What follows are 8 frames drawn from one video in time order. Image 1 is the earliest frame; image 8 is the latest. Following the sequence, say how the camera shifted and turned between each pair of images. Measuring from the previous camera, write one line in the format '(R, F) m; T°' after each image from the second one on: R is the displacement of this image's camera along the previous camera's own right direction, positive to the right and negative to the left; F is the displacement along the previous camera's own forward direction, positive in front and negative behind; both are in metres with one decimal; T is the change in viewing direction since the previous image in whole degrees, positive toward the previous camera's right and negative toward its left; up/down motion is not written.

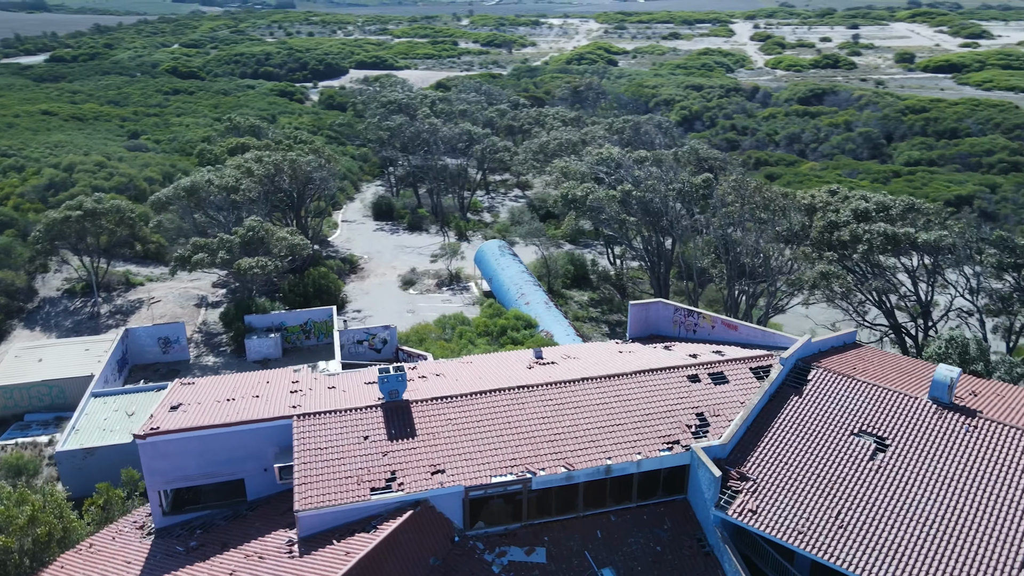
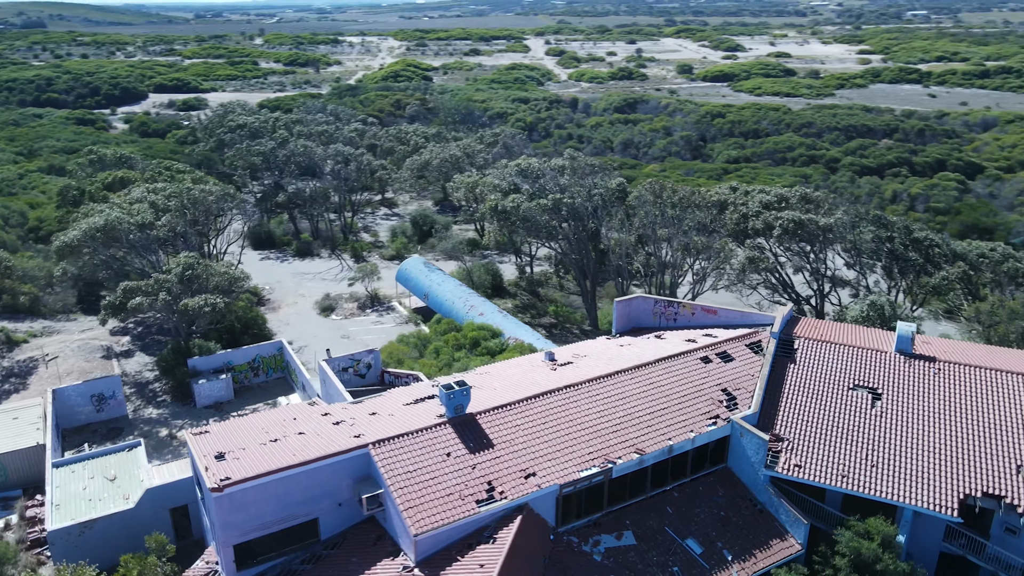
(-5.4, 0.0) m; +15°
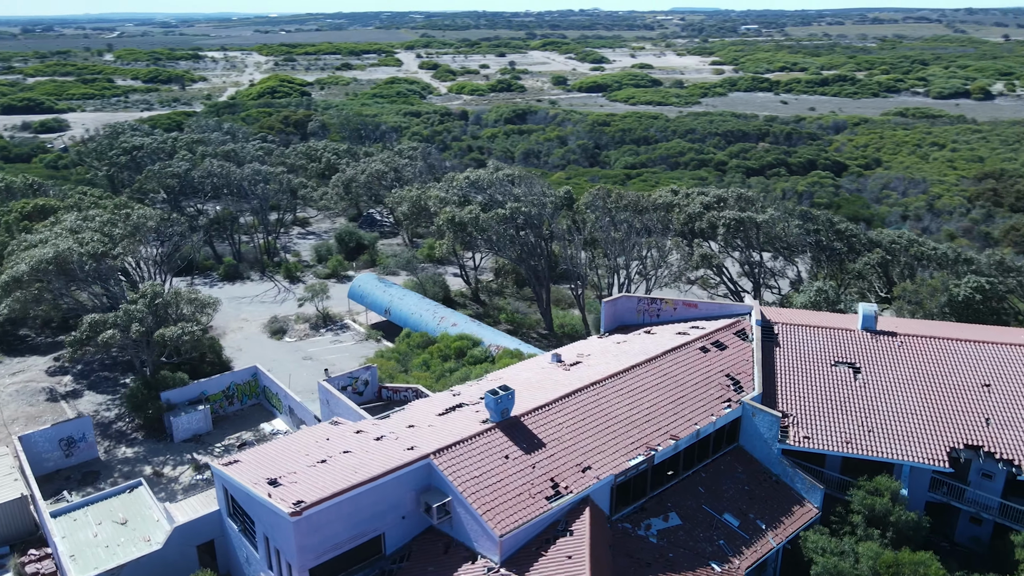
(-3.7, -0.3) m; +10°
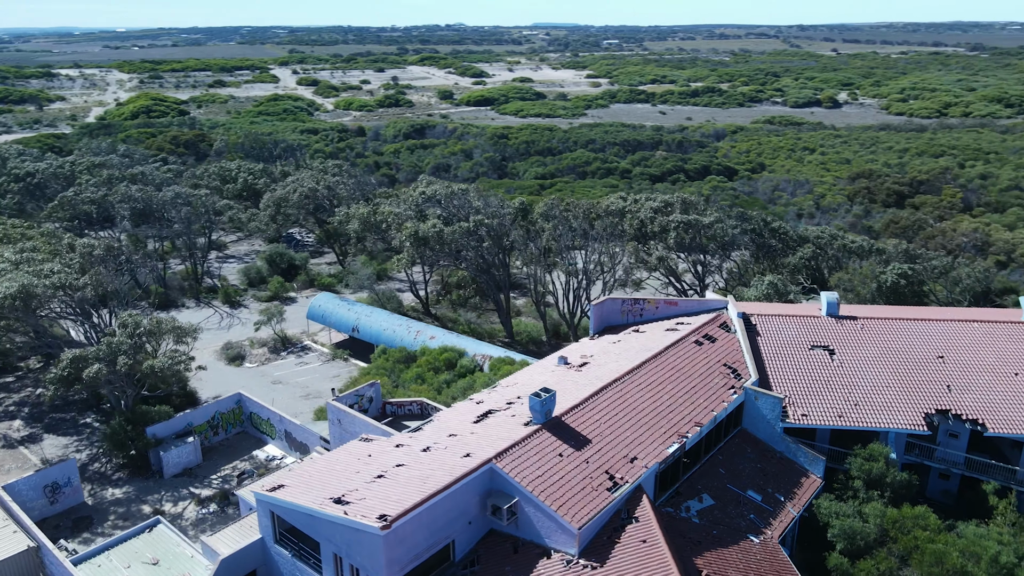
(-3.6, -0.4) m; +9°
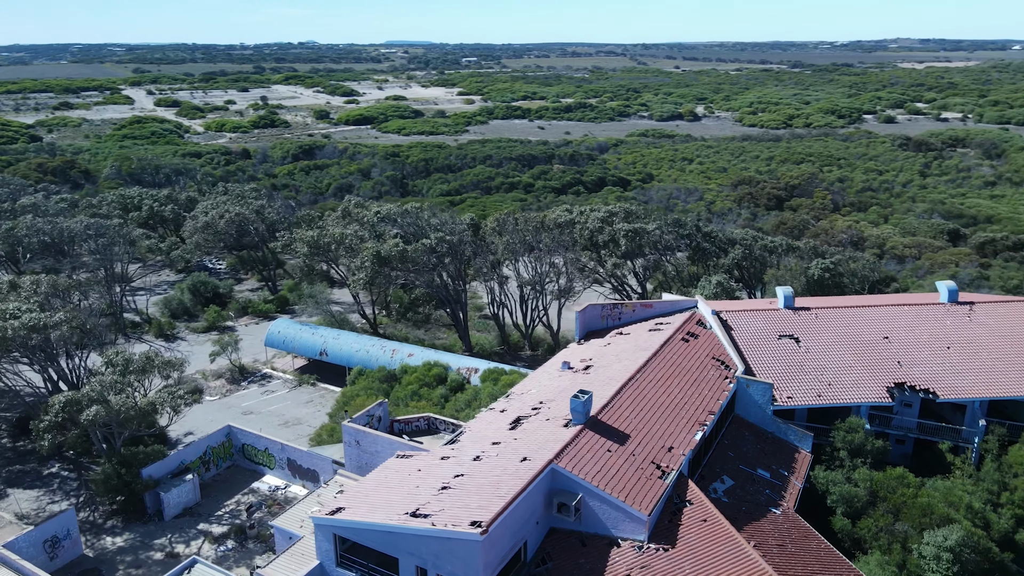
(-4.0, -0.5) m; +10°
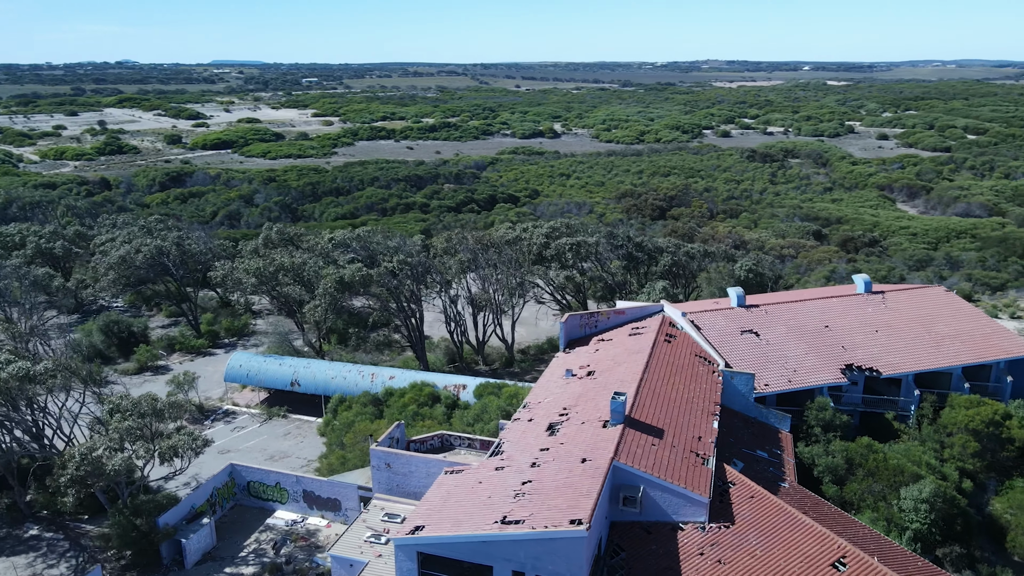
(-4.7, -0.5) m; +11°
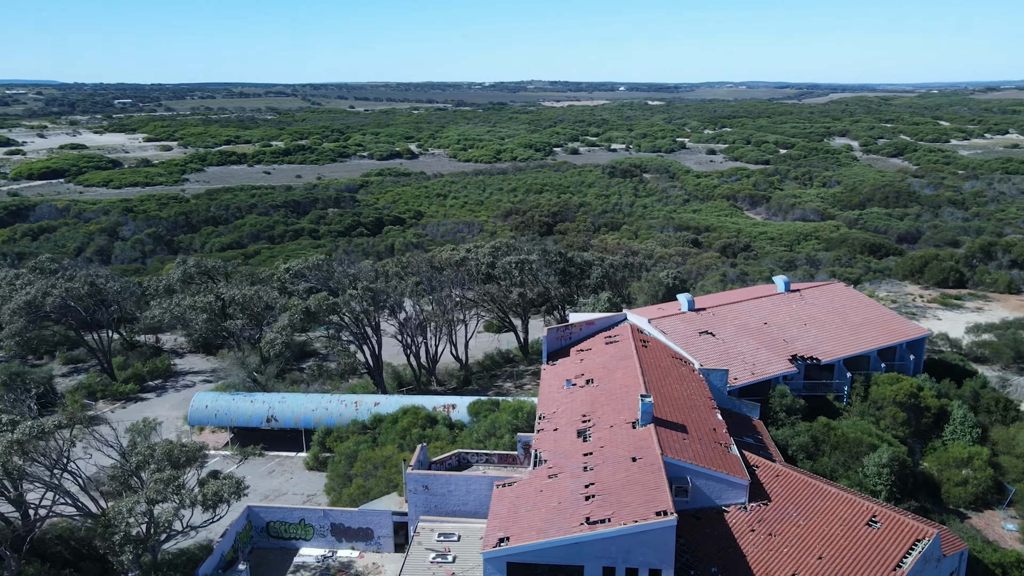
(-5.2, -0.5) m; +12°
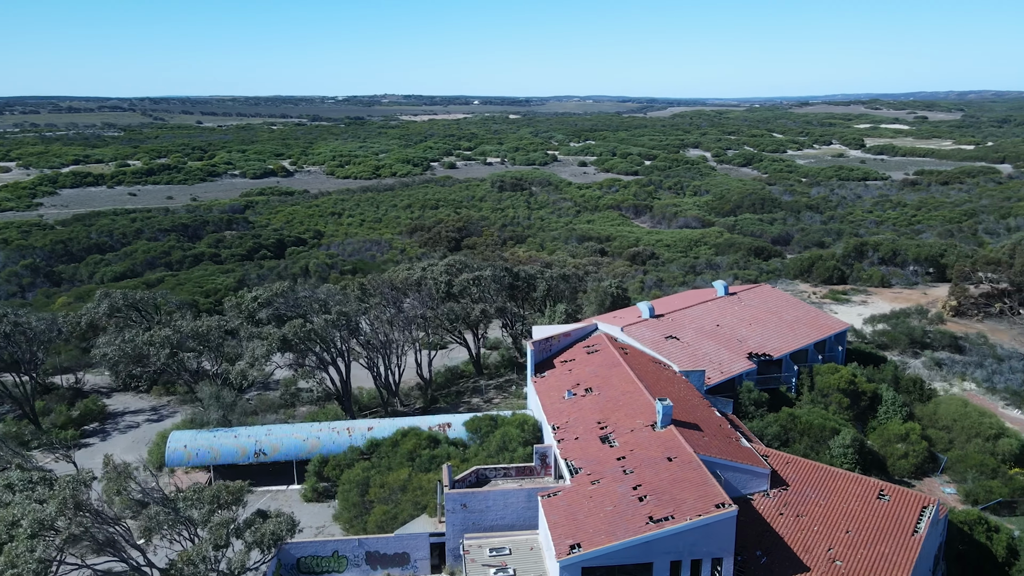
(-4.6, -0.3) m; +10°
